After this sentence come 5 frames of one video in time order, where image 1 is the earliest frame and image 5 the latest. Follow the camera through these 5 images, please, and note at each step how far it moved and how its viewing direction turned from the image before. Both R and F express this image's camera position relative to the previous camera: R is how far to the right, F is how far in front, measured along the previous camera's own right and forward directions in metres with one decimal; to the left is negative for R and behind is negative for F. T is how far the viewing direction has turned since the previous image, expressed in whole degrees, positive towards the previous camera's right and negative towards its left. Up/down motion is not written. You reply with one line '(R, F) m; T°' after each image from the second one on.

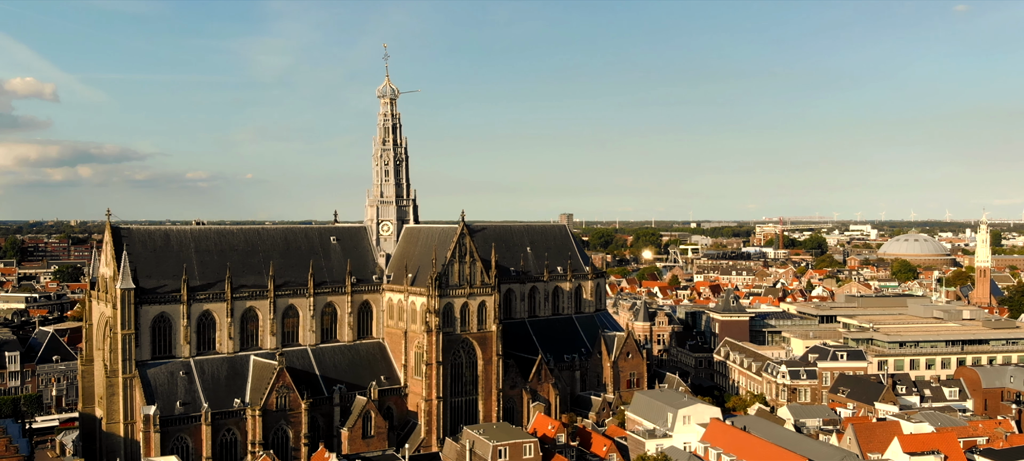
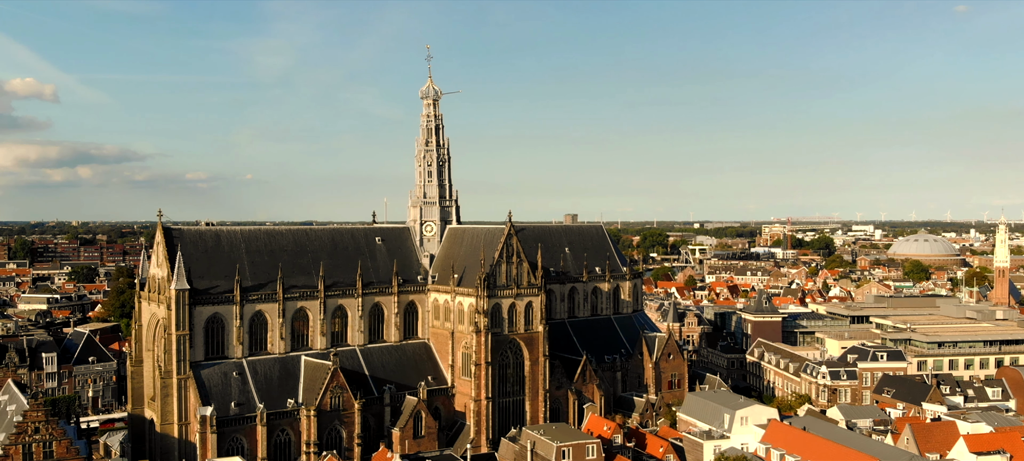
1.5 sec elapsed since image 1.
(-2.8, 0.0) m; 0°
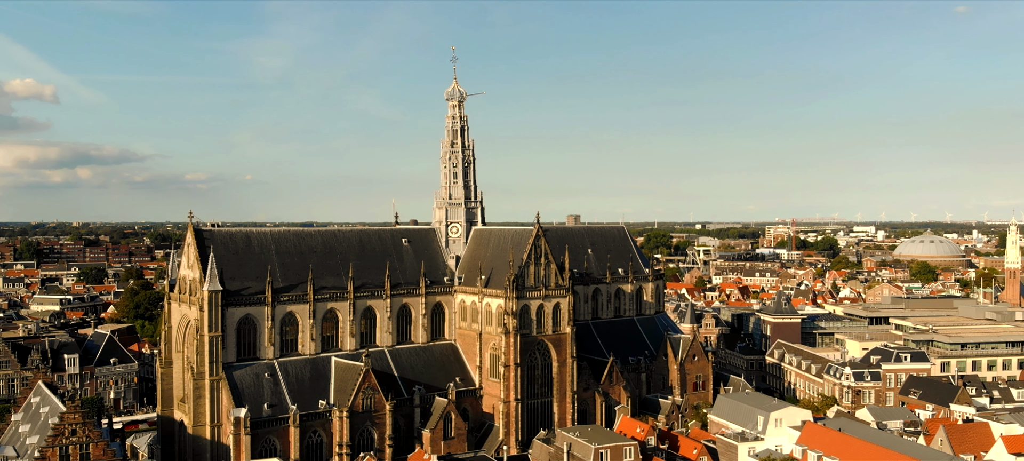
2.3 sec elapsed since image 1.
(-1.7, 0.0) m; 0°
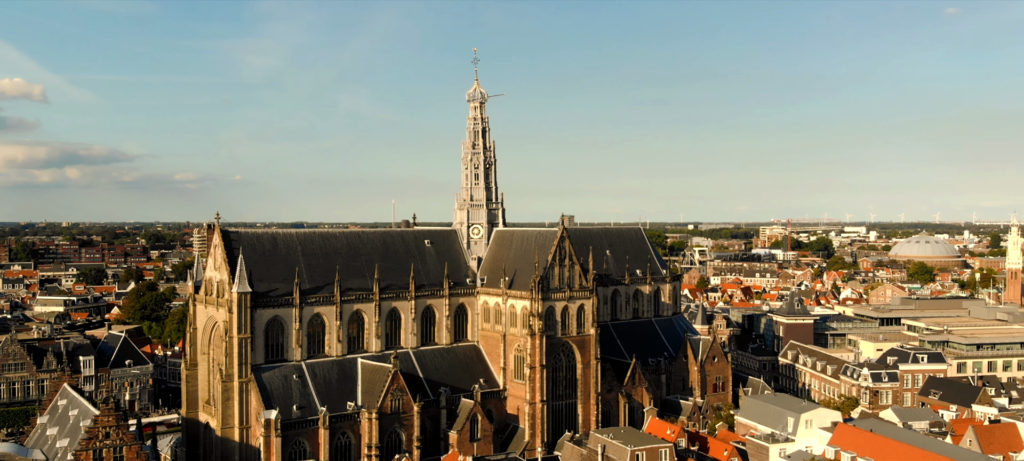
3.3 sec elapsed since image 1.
(-2.0, 0.0) m; 0°
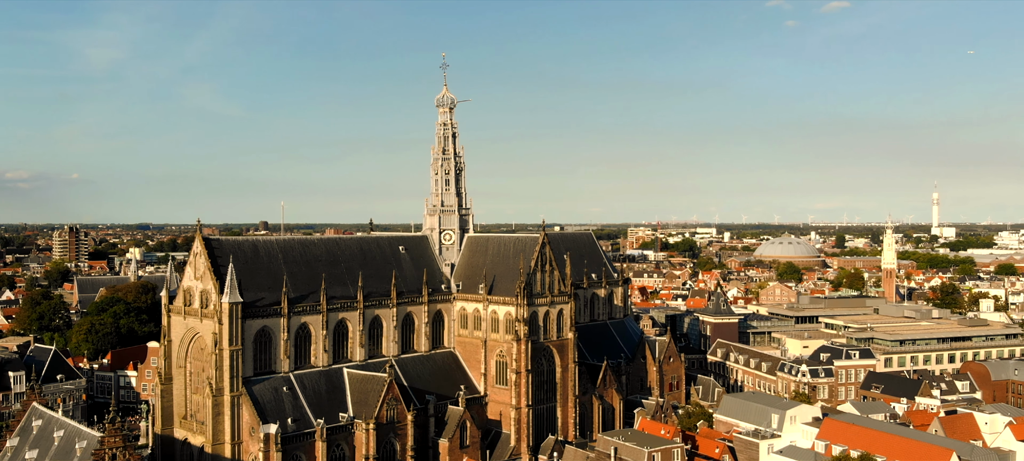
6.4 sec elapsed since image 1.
(-7.2, +0.2) m; +9°
